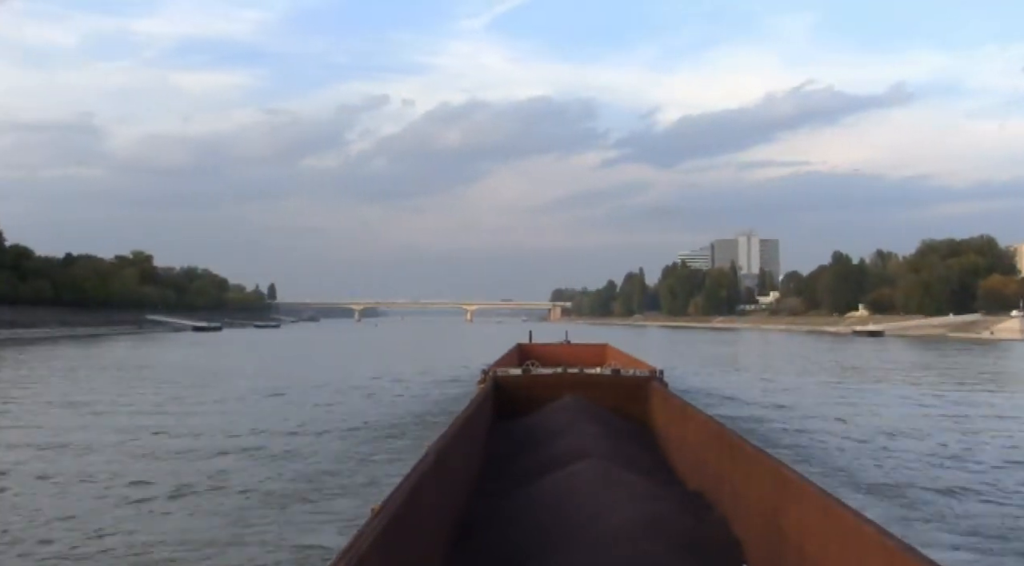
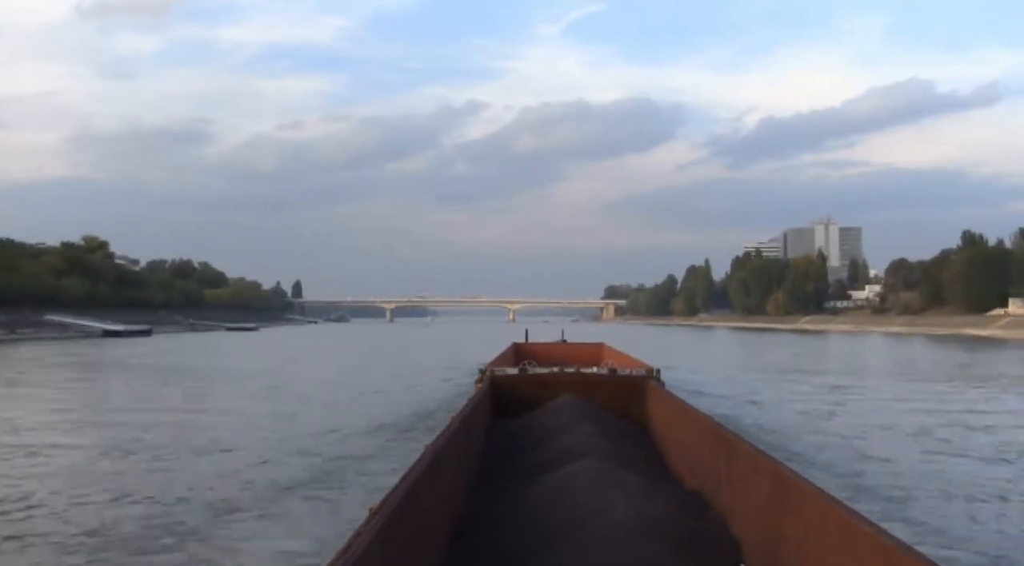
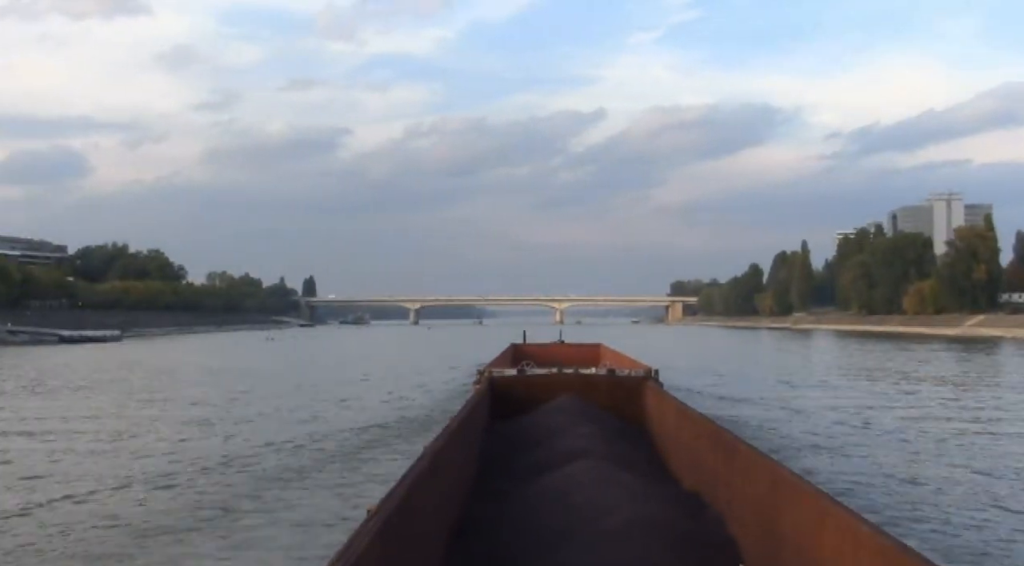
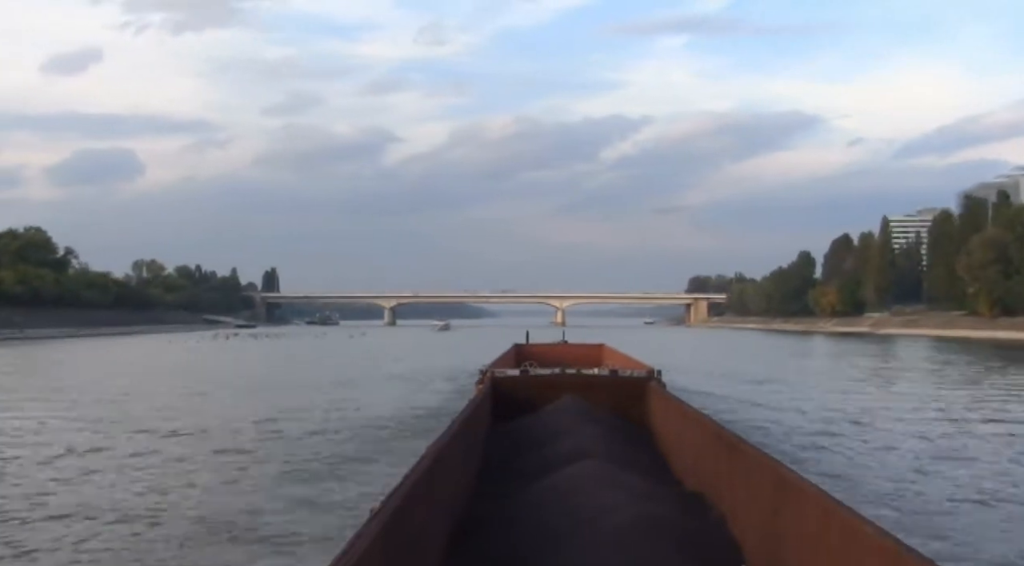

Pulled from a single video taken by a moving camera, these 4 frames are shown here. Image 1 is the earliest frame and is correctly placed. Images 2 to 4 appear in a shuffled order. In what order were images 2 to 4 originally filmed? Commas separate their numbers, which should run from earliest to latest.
2, 3, 4
